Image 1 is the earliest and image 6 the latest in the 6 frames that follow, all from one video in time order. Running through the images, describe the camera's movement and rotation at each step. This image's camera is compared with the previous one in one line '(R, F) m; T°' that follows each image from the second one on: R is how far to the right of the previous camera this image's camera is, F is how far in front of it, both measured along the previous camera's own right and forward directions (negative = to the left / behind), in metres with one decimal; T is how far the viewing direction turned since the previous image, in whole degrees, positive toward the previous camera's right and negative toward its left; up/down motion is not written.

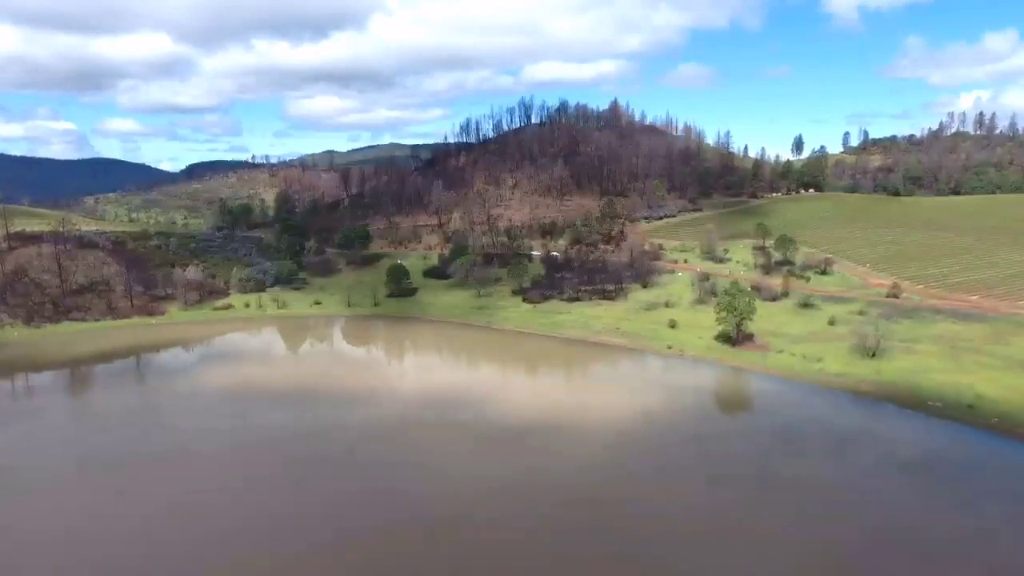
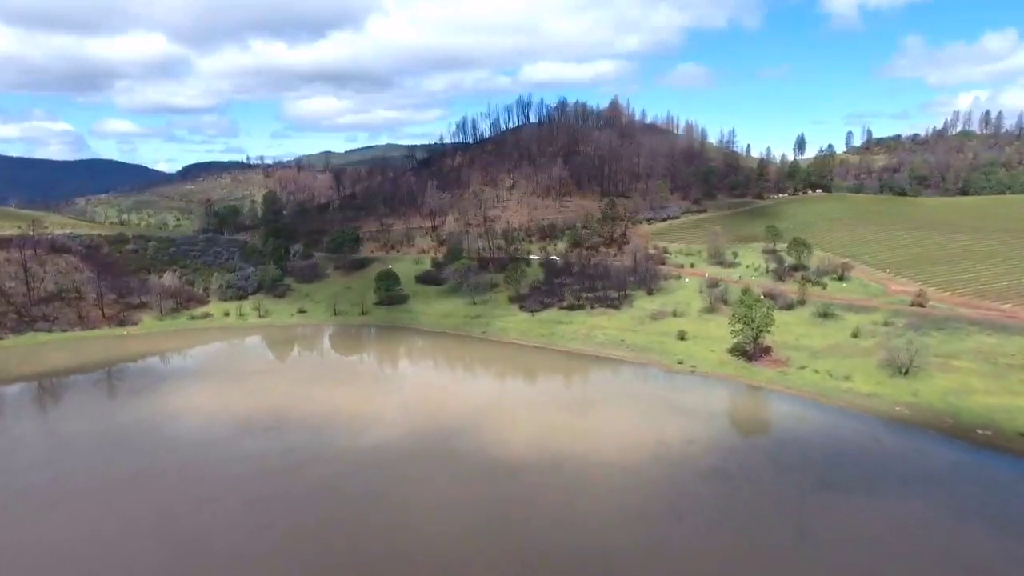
(+0.1, +4.8) m; 0°
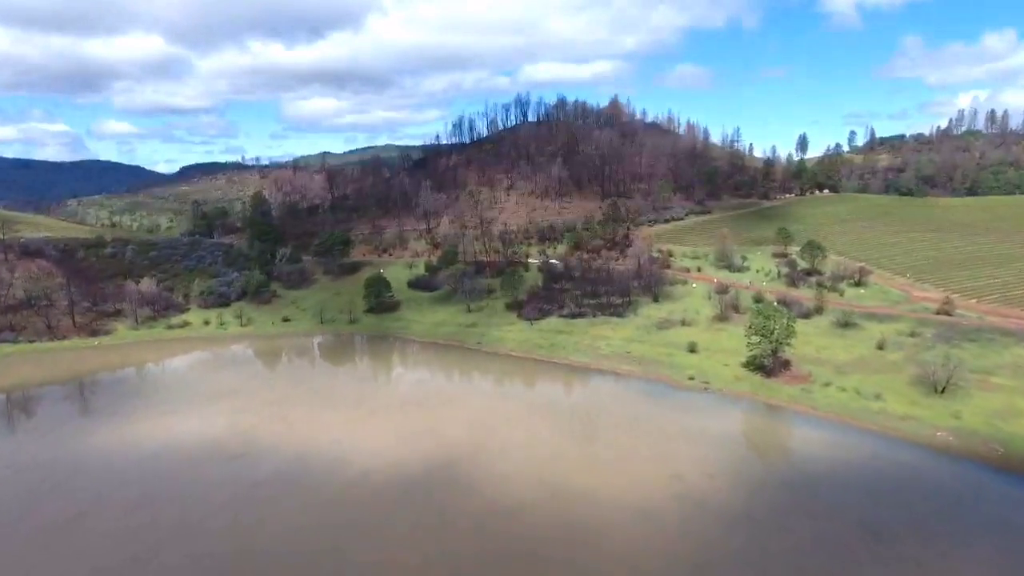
(+0.1, +4.3) m; 0°
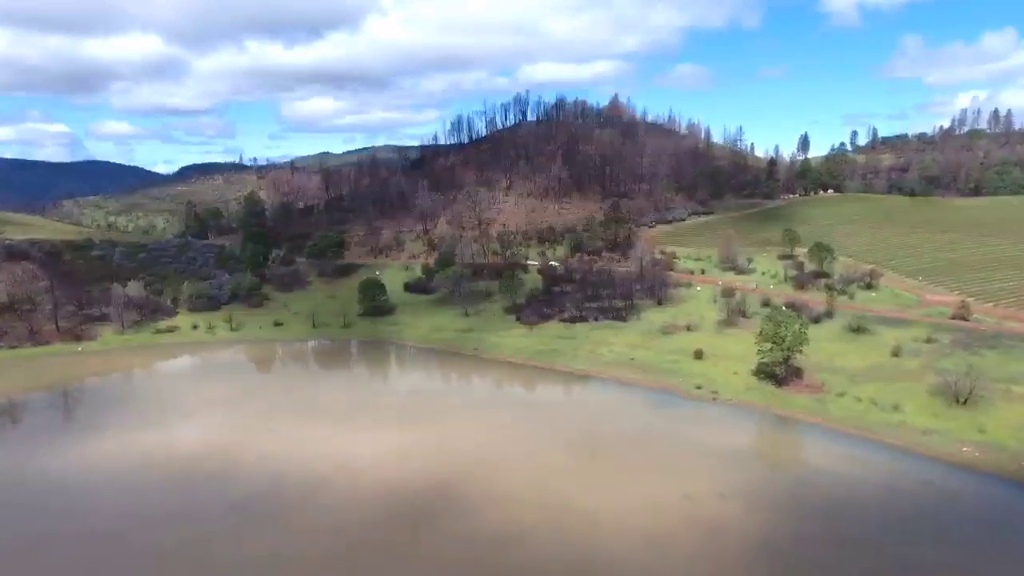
(0.0, +2.3) m; 0°
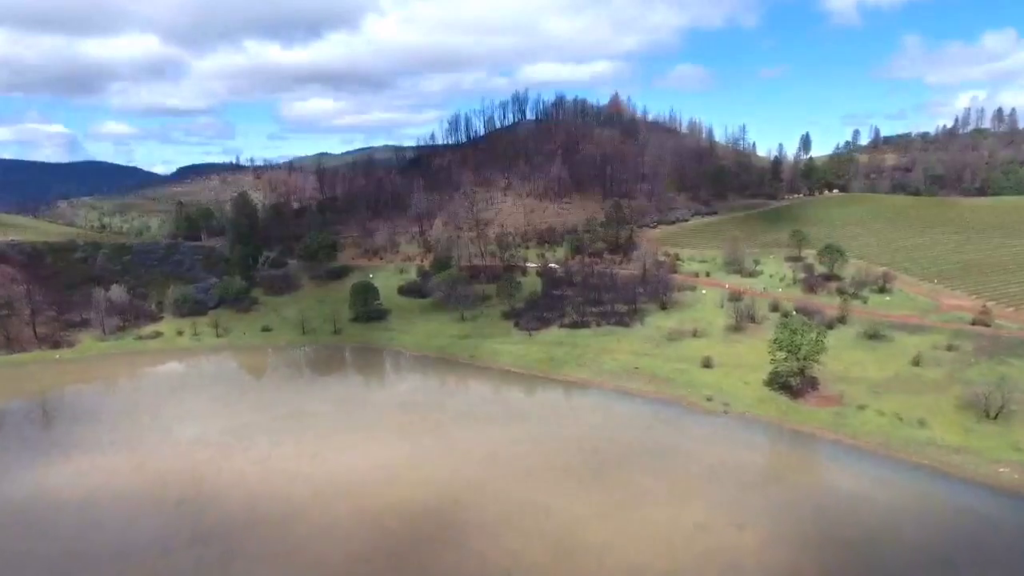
(+0.1, +2.8) m; 0°
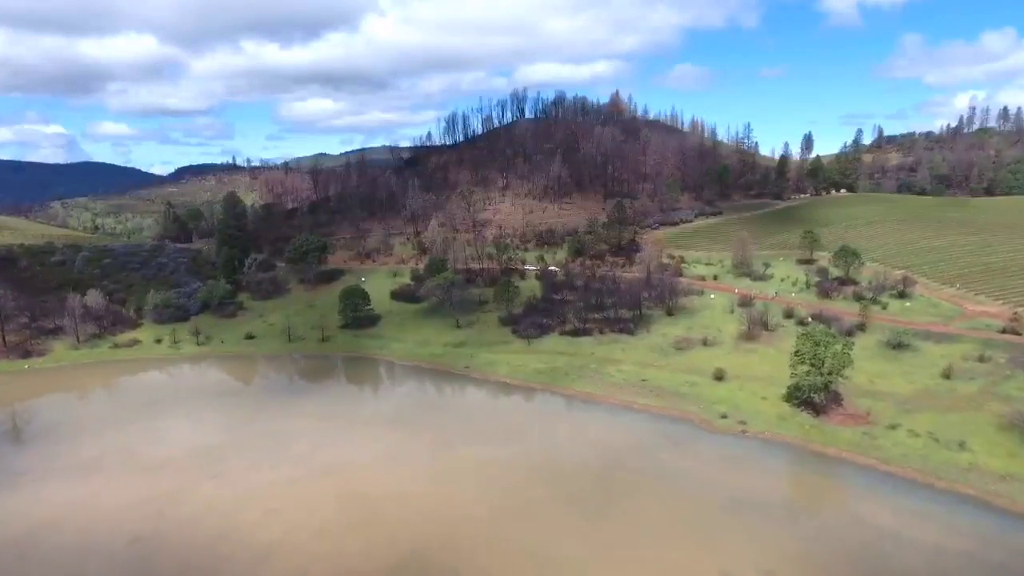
(+0.1, +3.5) m; 0°
